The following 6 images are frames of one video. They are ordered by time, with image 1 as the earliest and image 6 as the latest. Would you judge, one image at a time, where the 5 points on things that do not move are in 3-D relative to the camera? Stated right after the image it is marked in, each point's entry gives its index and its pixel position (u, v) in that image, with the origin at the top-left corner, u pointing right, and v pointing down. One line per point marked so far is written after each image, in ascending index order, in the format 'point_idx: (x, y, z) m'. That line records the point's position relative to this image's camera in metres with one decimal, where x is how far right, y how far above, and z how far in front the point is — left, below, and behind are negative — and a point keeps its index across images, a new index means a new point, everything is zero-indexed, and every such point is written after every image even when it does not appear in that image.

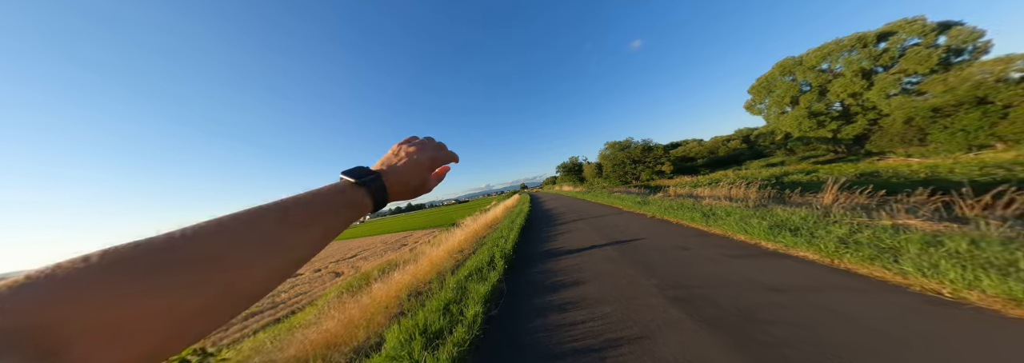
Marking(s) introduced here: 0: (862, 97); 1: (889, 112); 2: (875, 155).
0: (+31.8, +7.7, +19.2) m
1: (+31.4, +5.9, +17.7) m
2: (+33.9, +2.5, +19.7) m
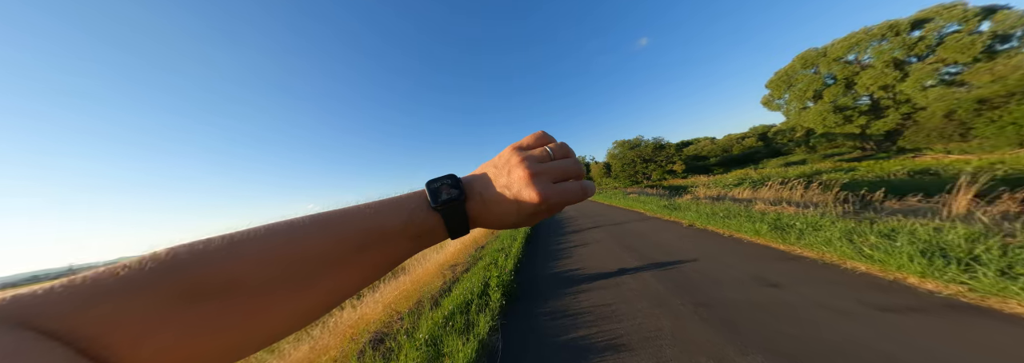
0: (+32.2, +7.8, +17.8) m
1: (+31.8, +5.9, +16.3) m
2: (+34.3, +2.6, +18.3) m
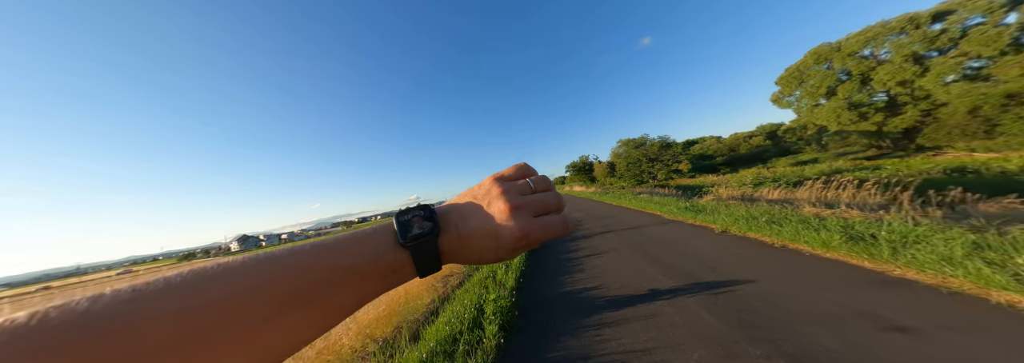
0: (+32.4, +7.8, +17.0) m
1: (+31.9, +6.0, +15.6) m
2: (+34.5, +2.7, +17.5) m
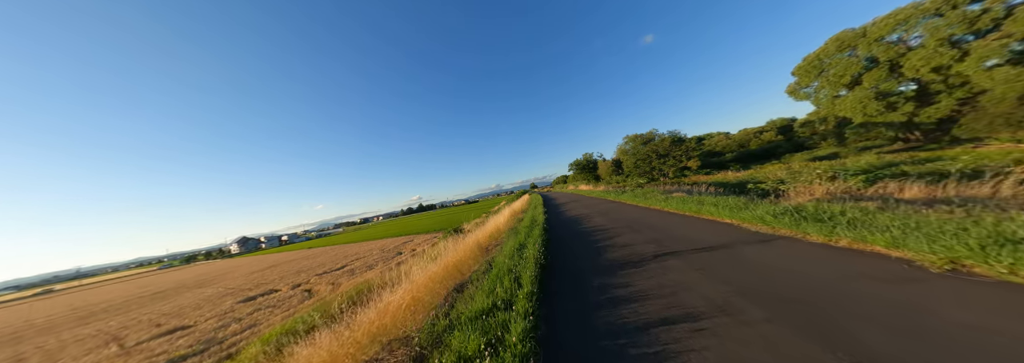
0: (+32.4, +8.2, +15.6) m
1: (+31.9, +6.3, +14.2) m
2: (+34.5, +3.0, +16.1) m
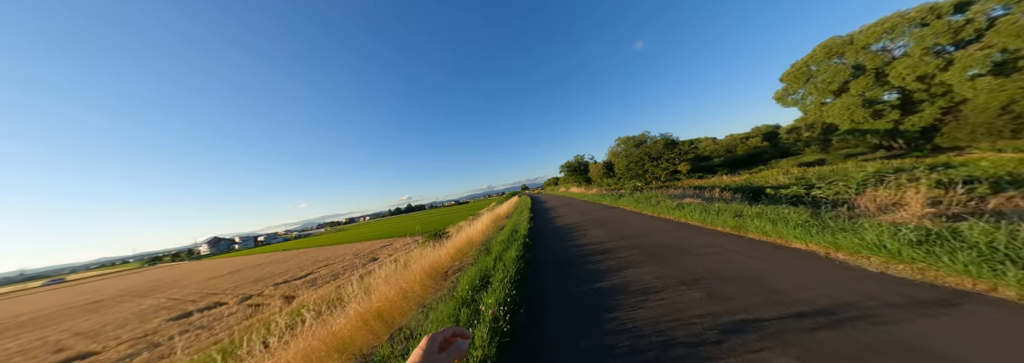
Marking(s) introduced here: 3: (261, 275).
0: (+31.6, +7.6, +15.8) m
1: (+31.2, +5.8, +14.3) m
2: (+33.6, +2.4, +16.3) m
3: (-19.8, -7.4, +16.6) m
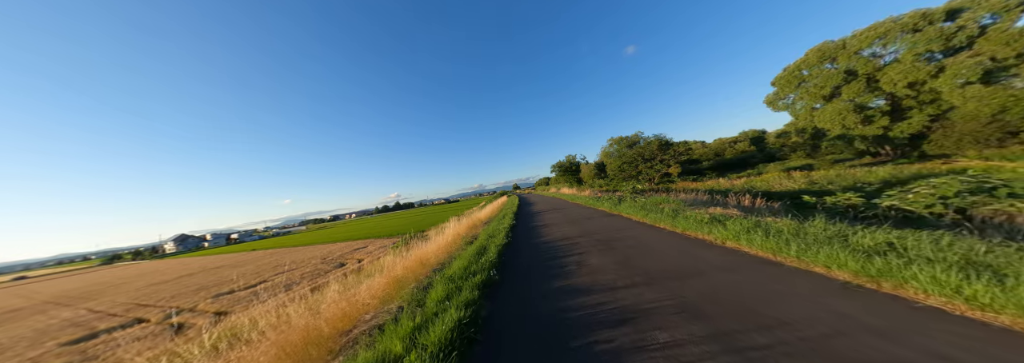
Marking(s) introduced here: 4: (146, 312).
0: (+30.8, +7.1, +15.7) m
1: (+30.4, +5.2, +14.3) m
2: (+32.7, +1.9, +16.4) m
3: (-20.9, -6.9, +14.6) m
4: (-17.4, -6.2, +10.1) m
